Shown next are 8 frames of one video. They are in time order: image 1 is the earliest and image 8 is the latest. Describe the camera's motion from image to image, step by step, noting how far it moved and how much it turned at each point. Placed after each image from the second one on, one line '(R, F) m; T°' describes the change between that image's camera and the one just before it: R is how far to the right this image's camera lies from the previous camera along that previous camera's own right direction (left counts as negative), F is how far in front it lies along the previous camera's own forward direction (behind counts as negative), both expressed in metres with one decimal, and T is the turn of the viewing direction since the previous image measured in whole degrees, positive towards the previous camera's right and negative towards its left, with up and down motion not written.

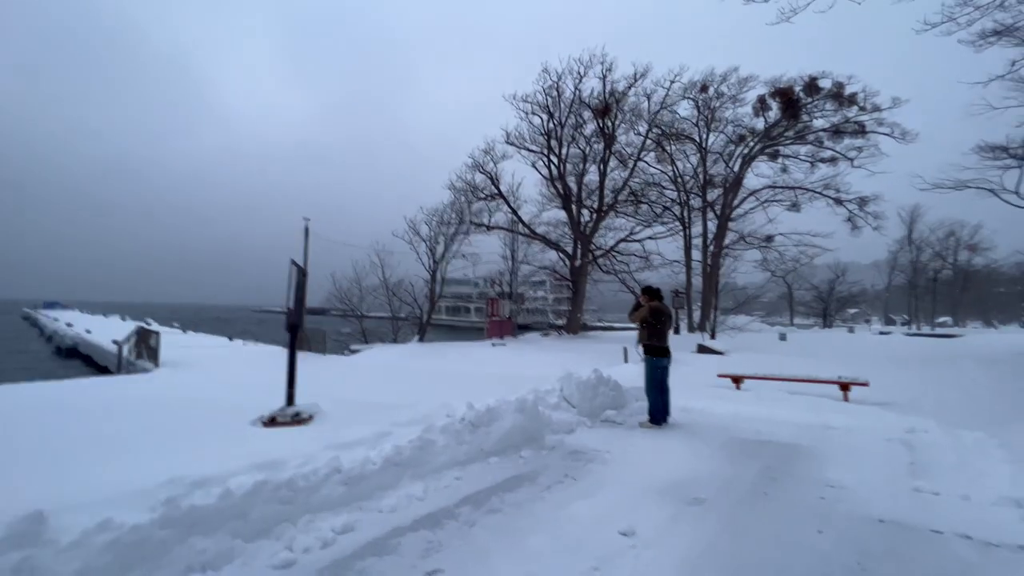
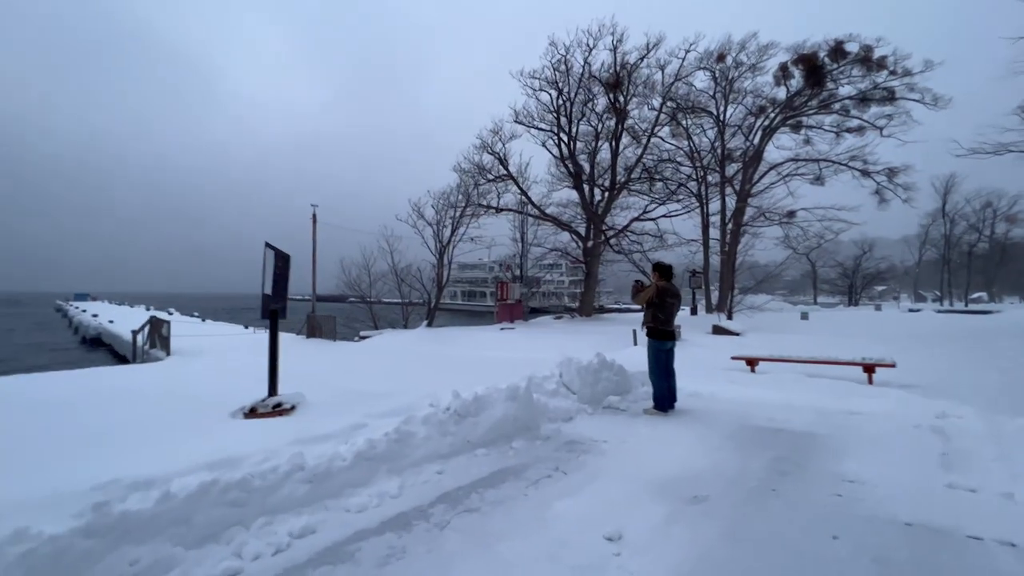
(+0.4, +0.4) m; -2°
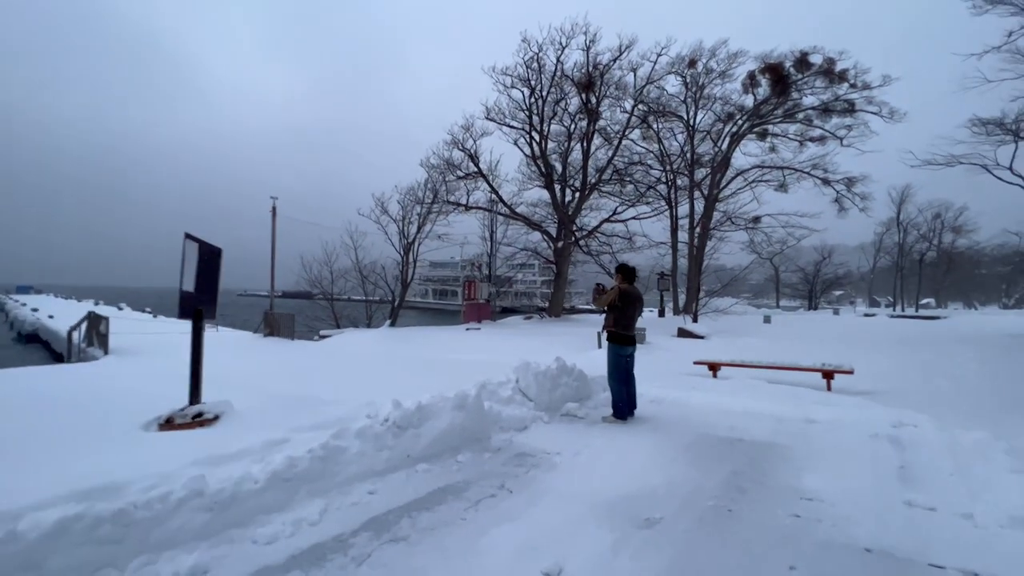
(+0.3, +0.4) m; +3°
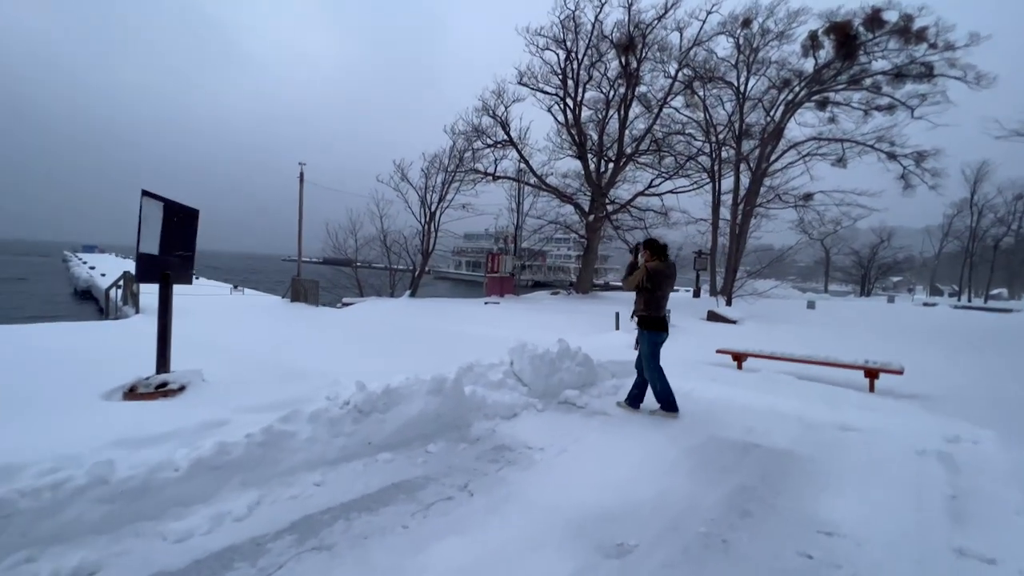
(+0.5, +0.7) m; -4°
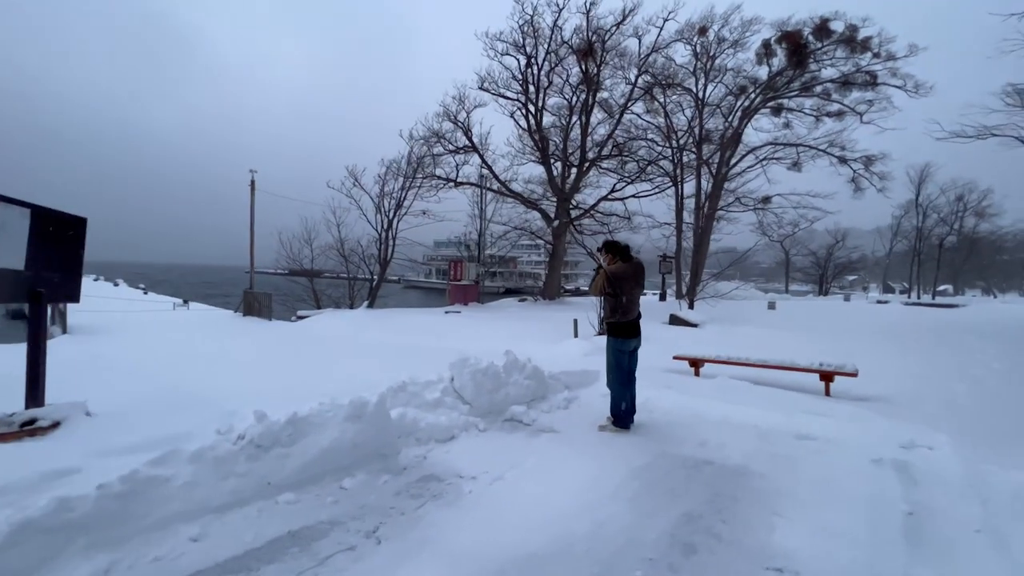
(+0.5, +0.5) m; +3°
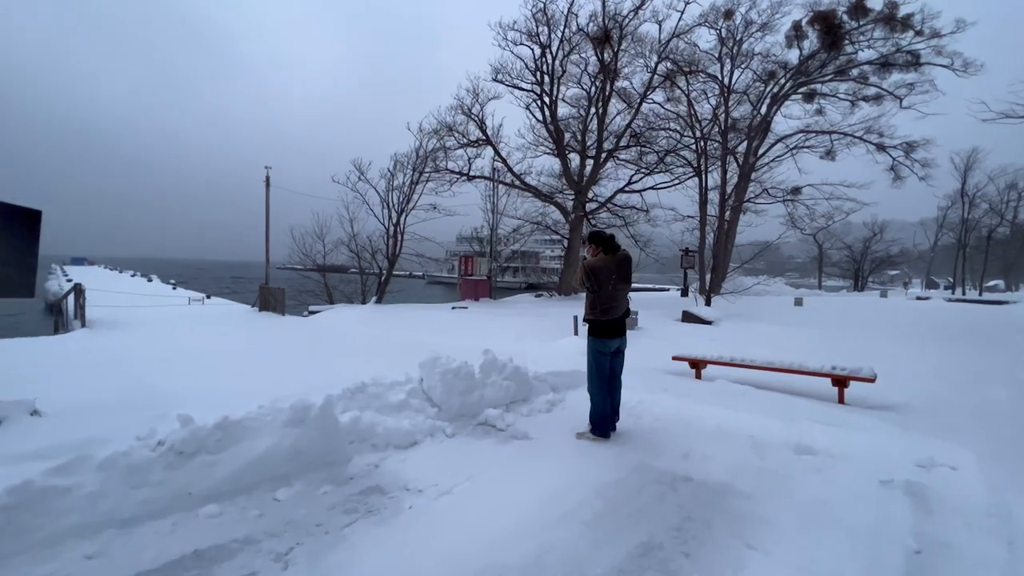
(+0.6, +0.5) m; -3°
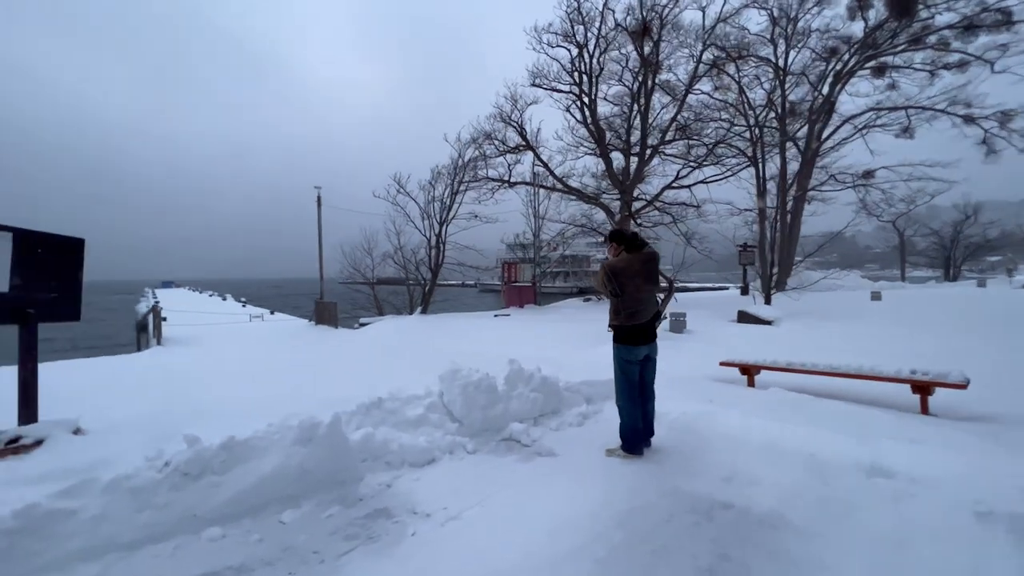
(+0.4, +0.3) m; -7°
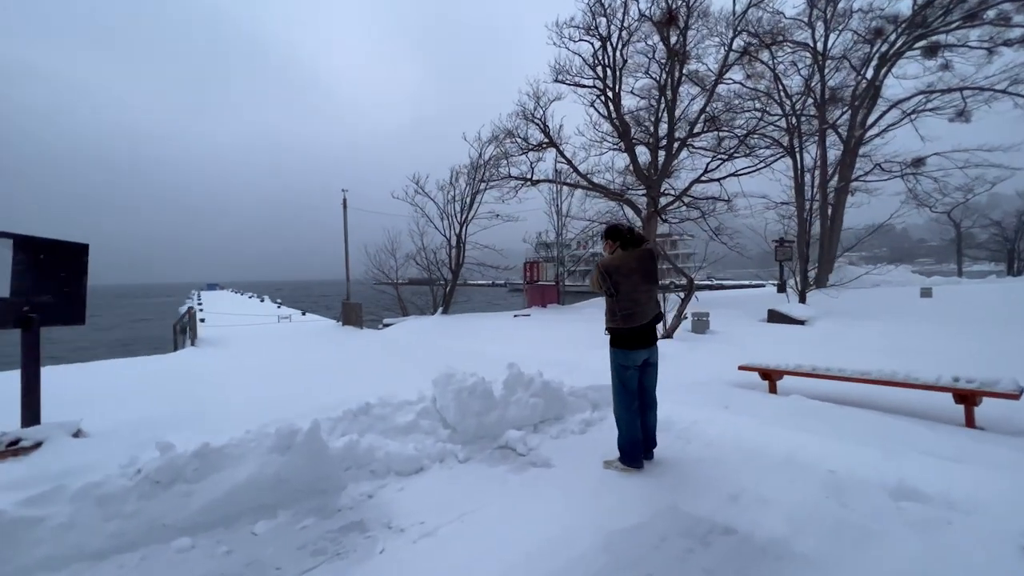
(+0.4, +0.3) m; -4°
